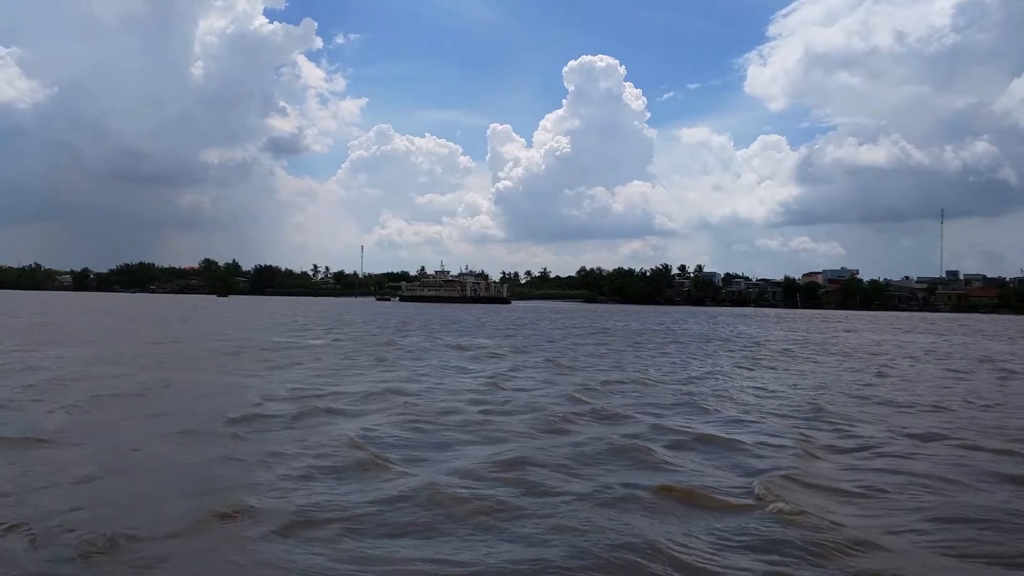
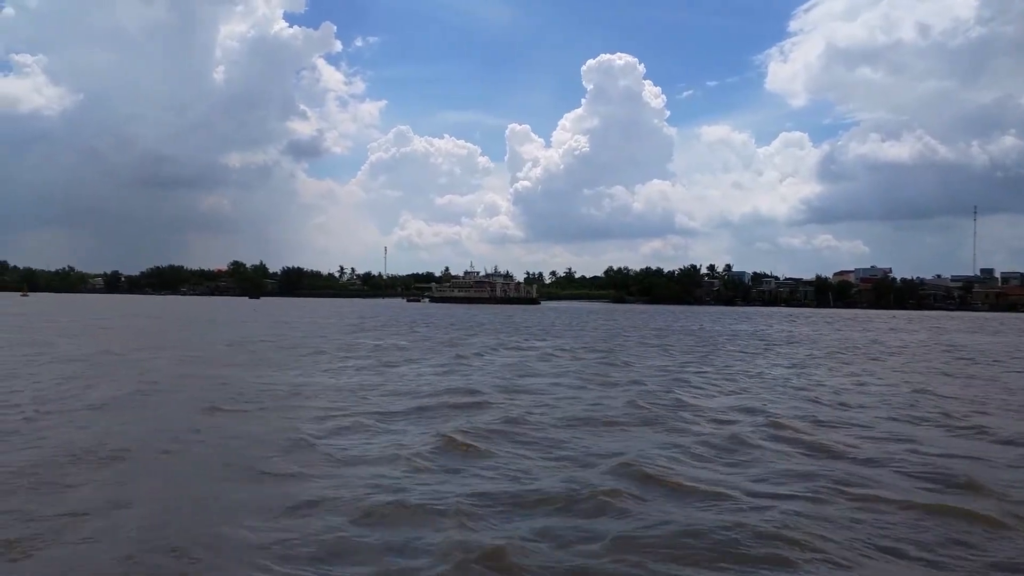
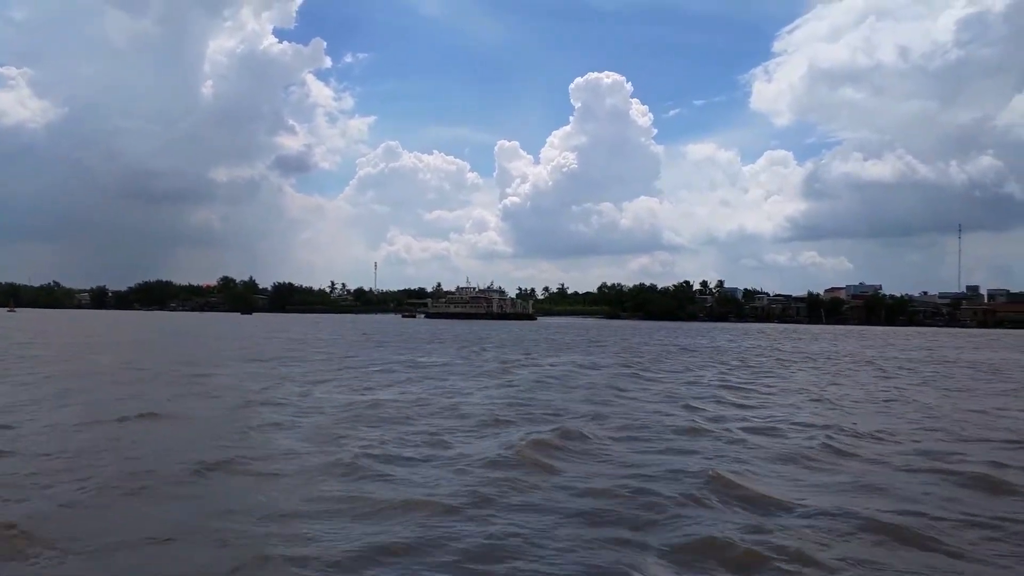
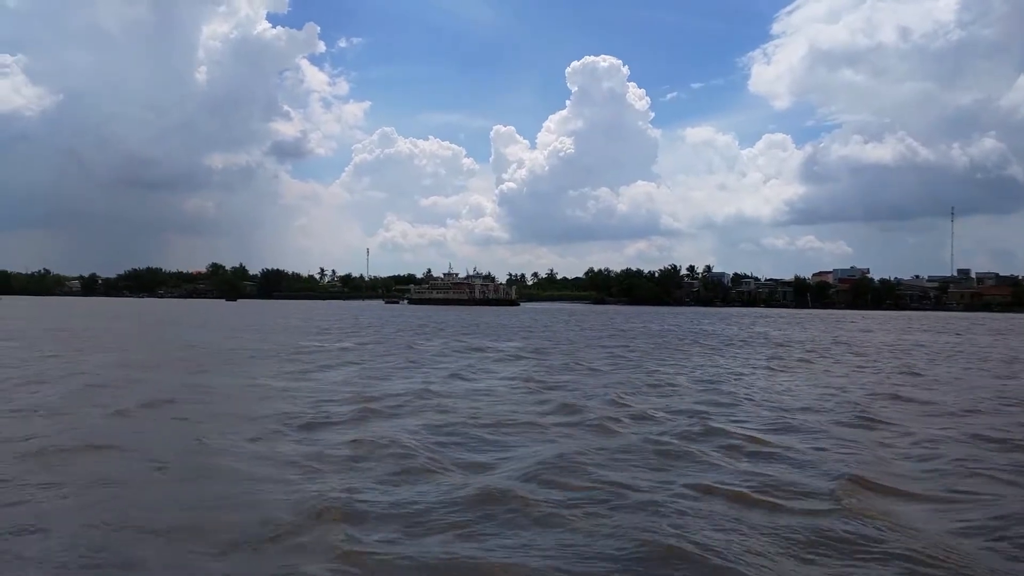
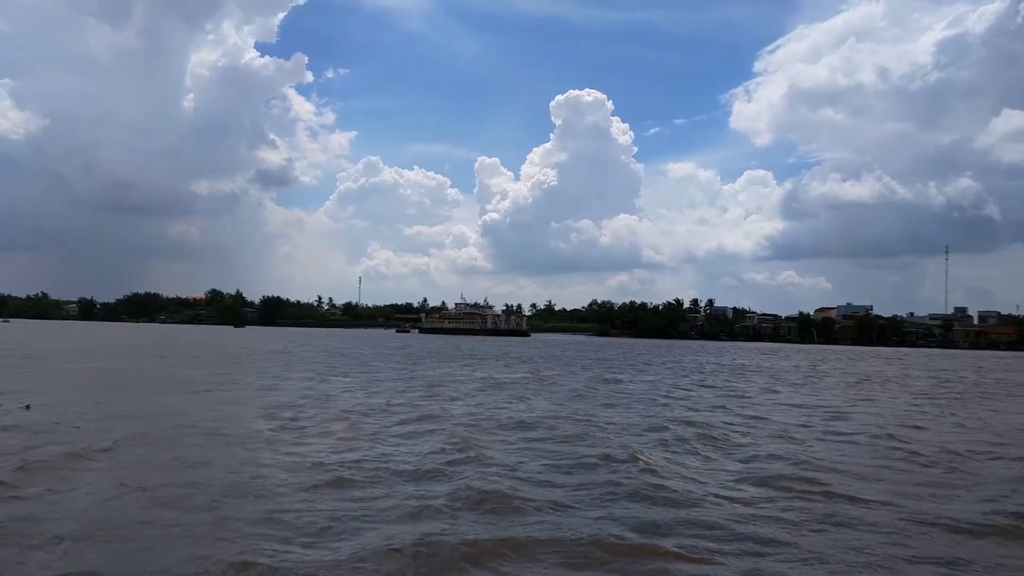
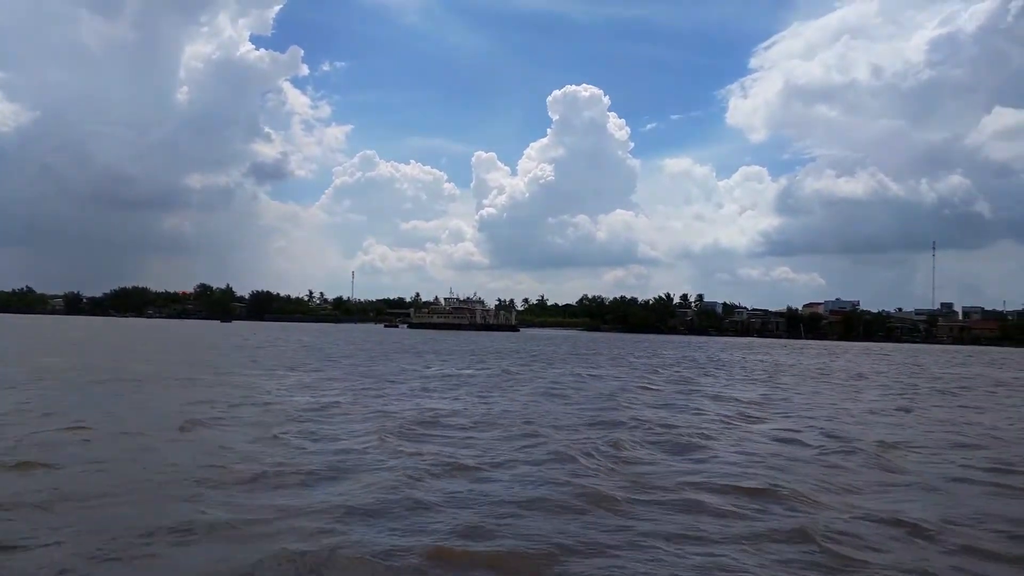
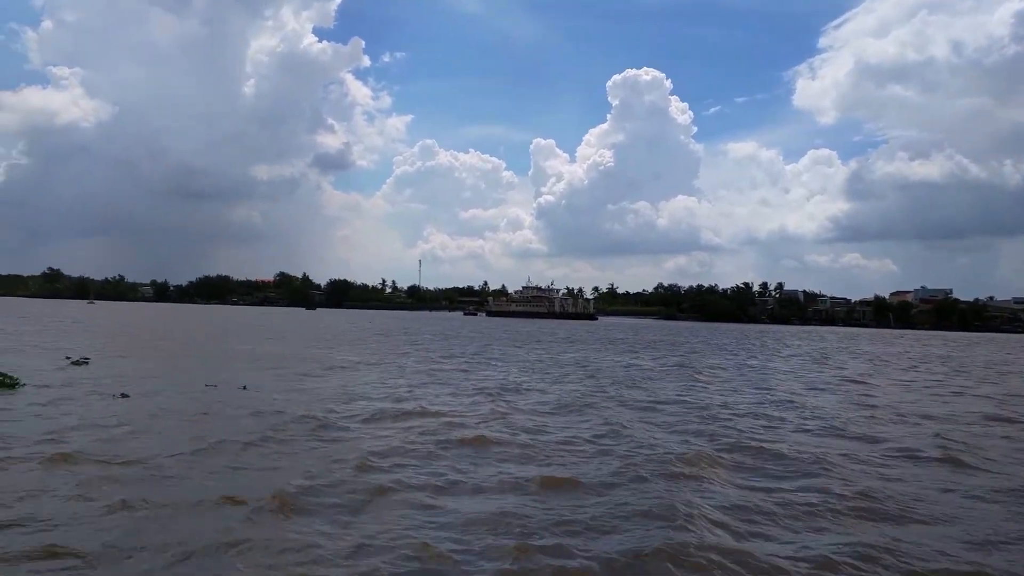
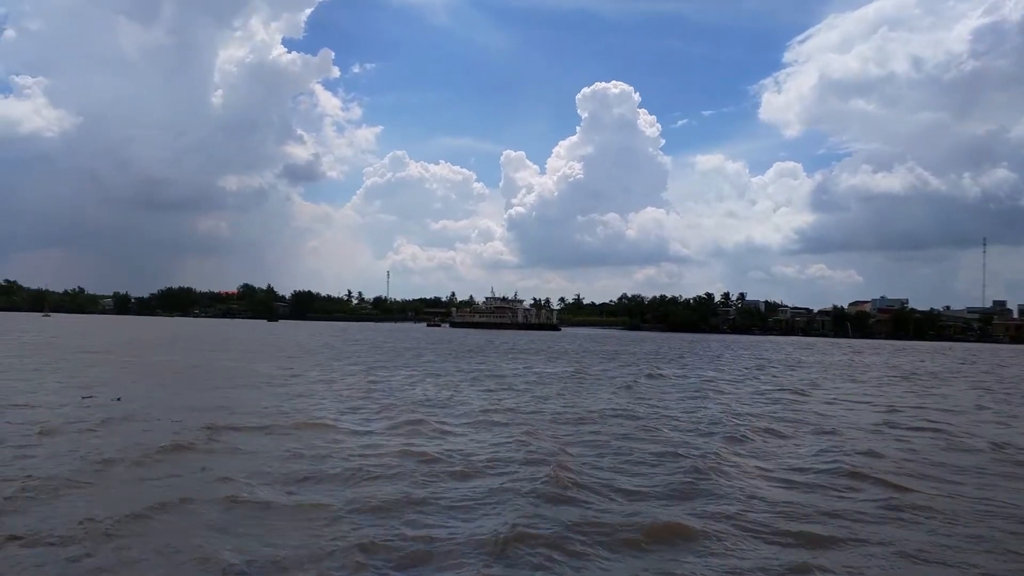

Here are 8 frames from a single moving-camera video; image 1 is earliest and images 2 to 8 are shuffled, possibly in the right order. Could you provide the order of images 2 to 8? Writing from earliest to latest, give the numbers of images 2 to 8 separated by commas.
4, 2, 3, 6, 5, 8, 7
